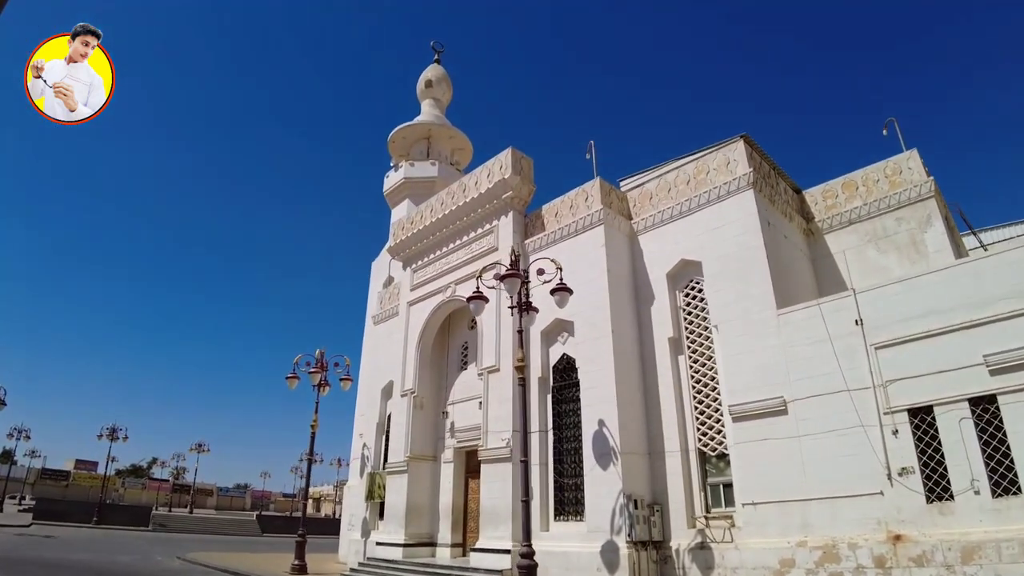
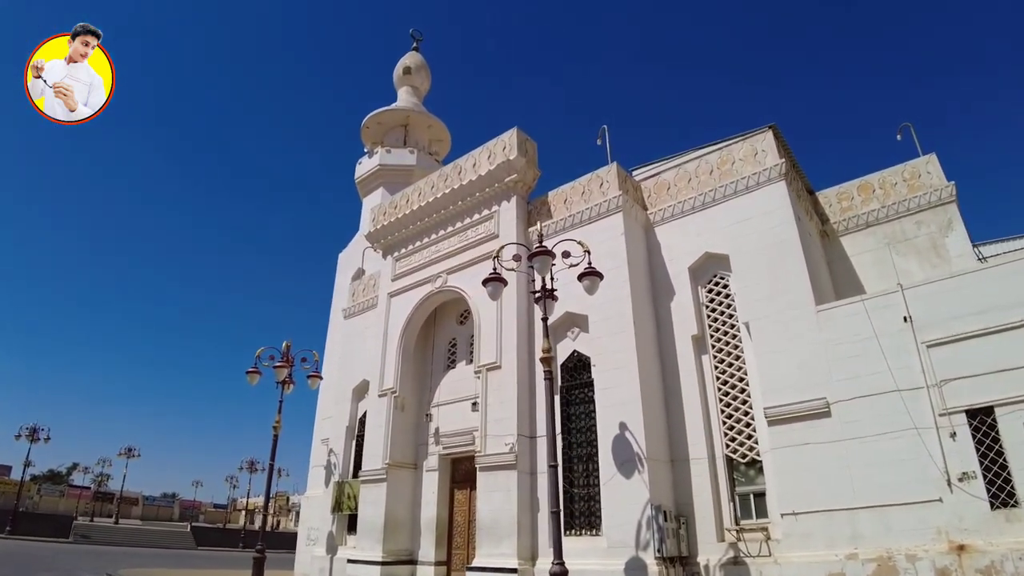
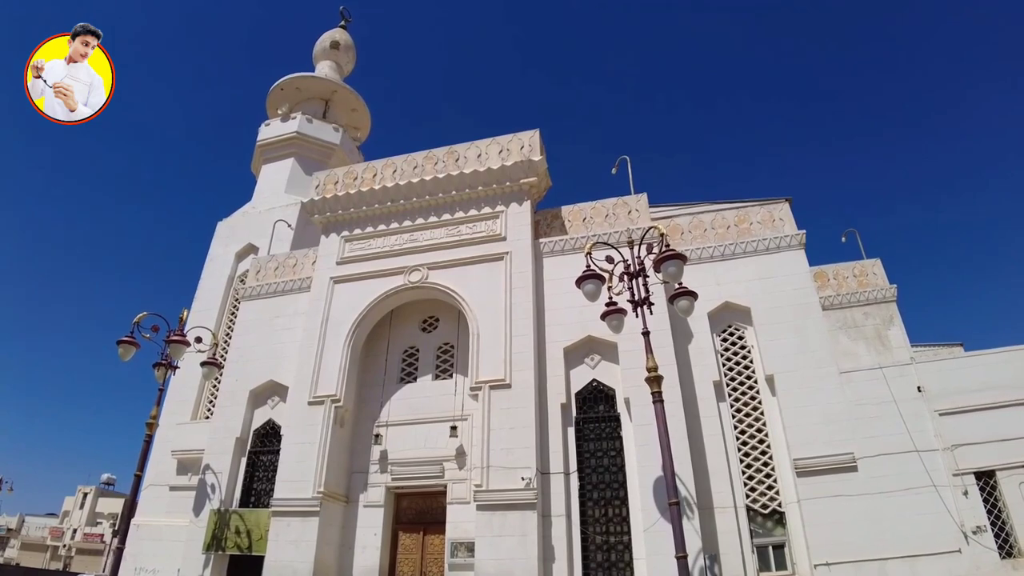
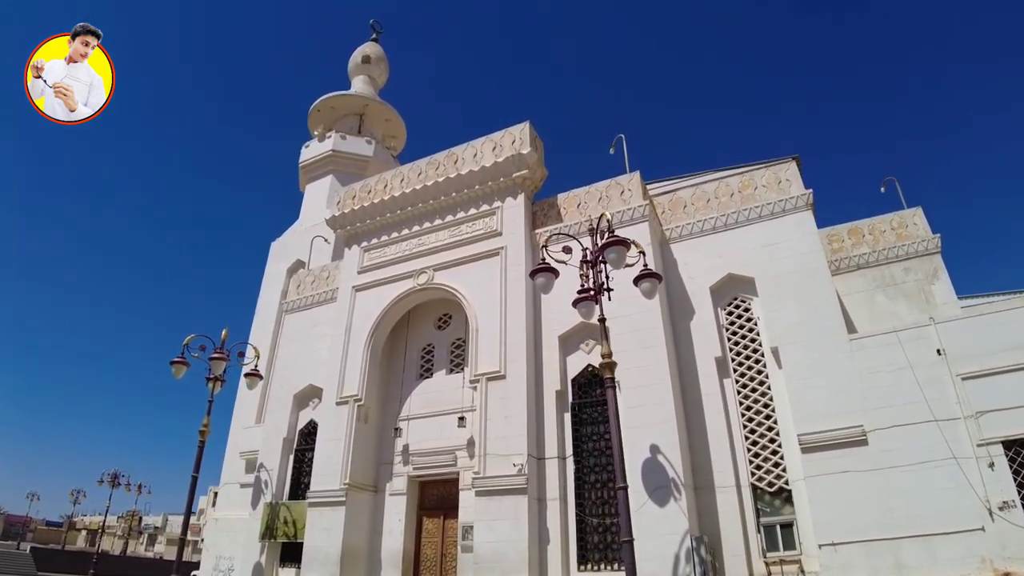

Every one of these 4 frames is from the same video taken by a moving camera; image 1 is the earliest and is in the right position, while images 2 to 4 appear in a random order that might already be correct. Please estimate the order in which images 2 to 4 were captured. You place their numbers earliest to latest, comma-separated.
2, 4, 3
